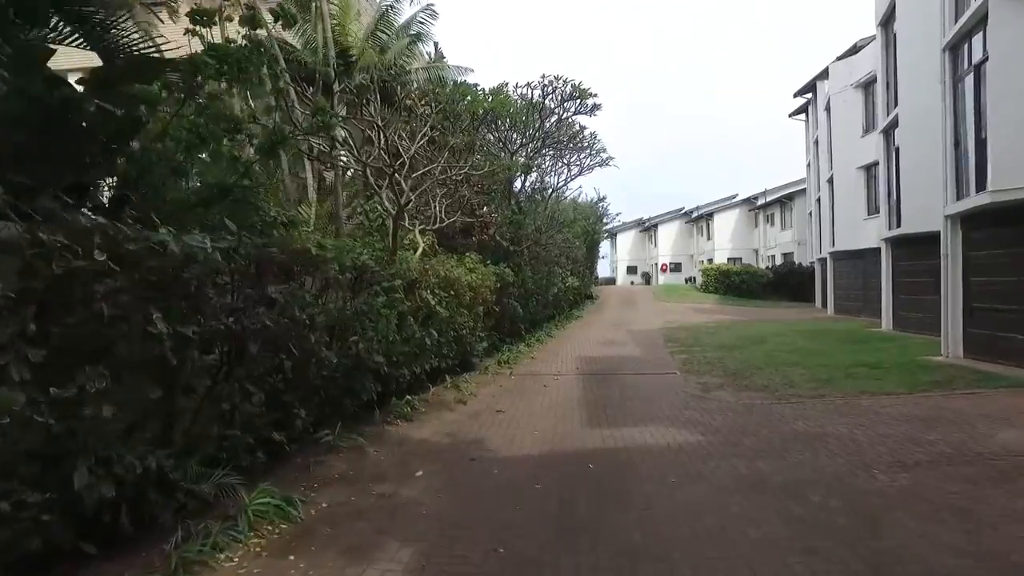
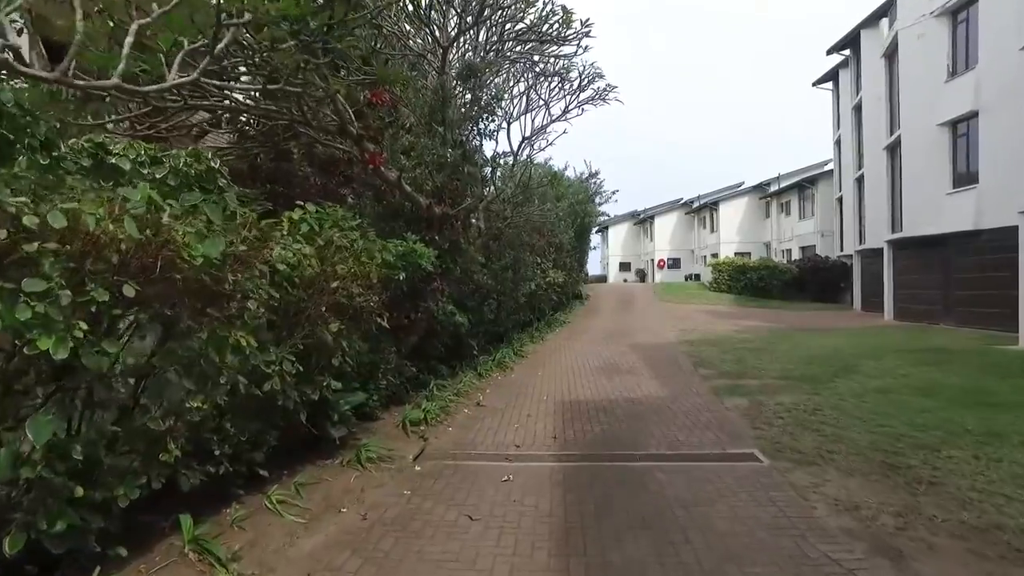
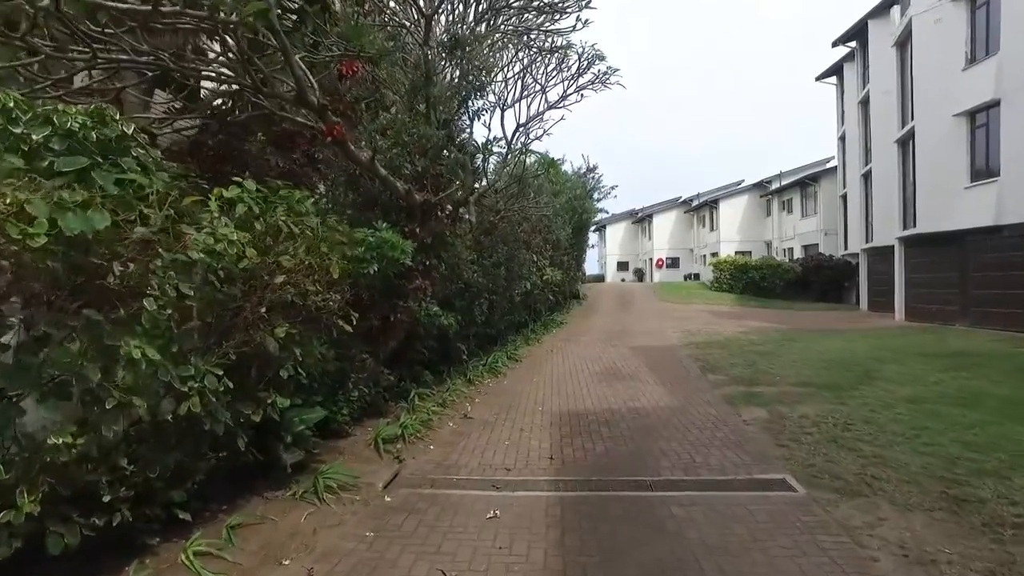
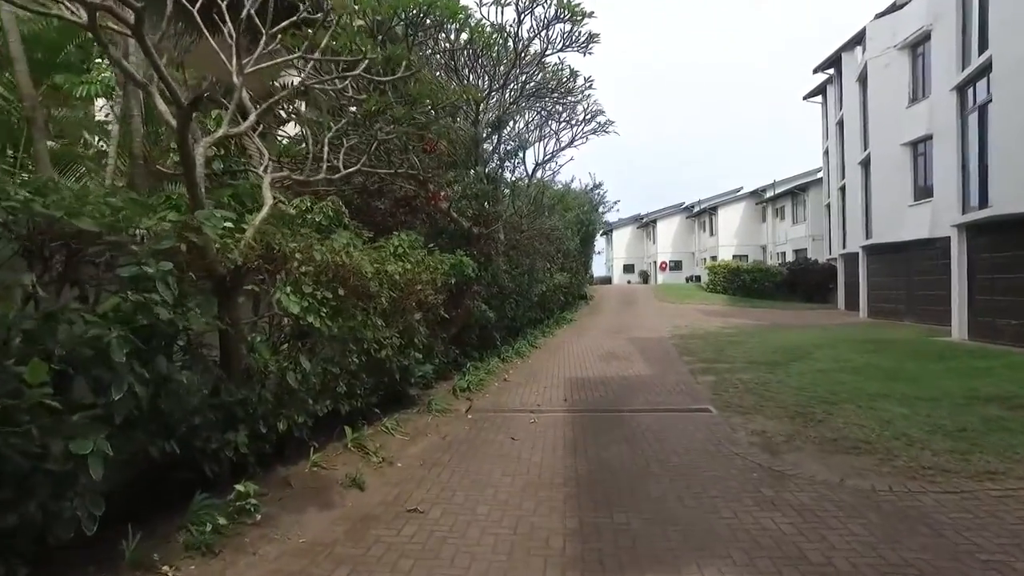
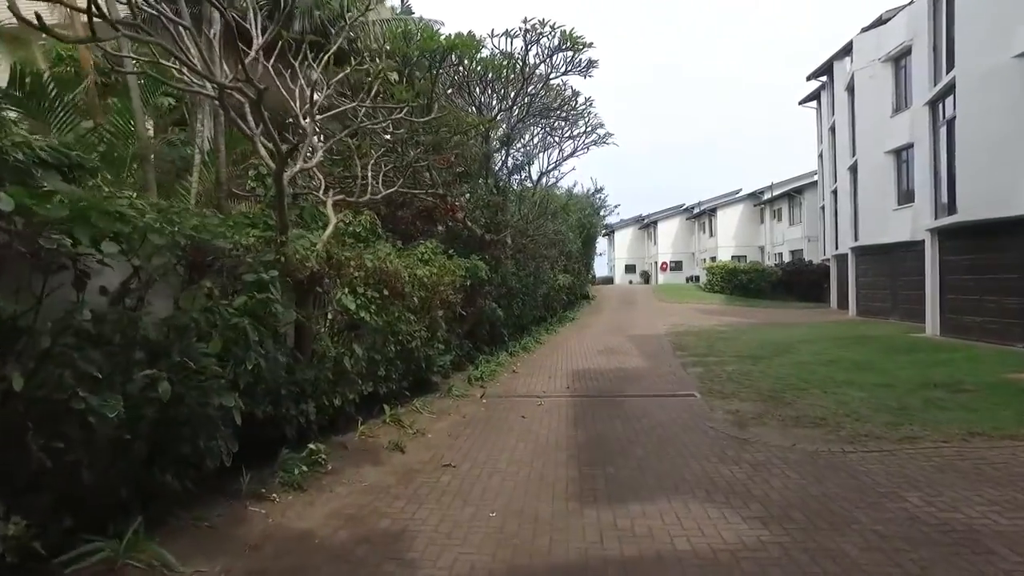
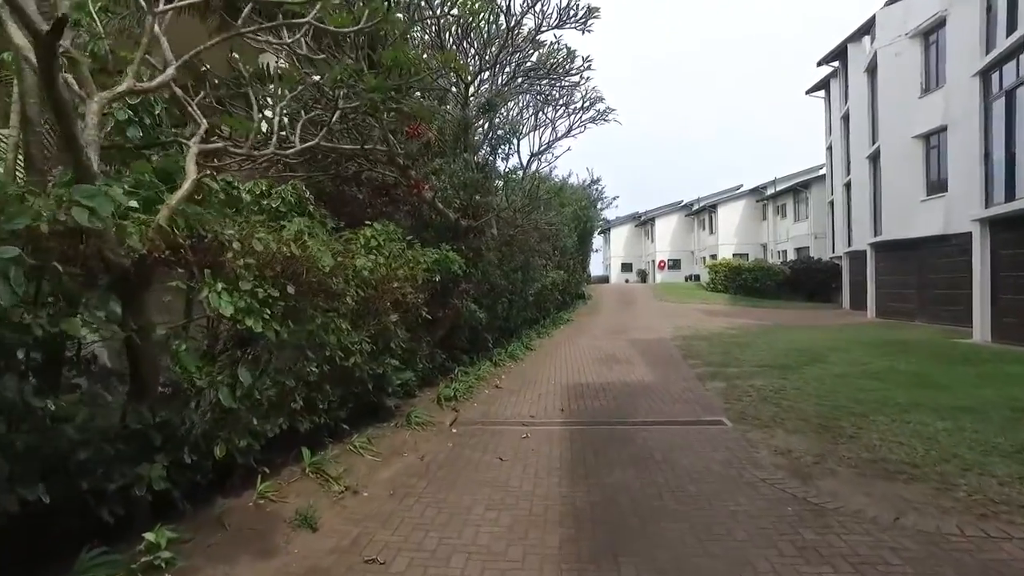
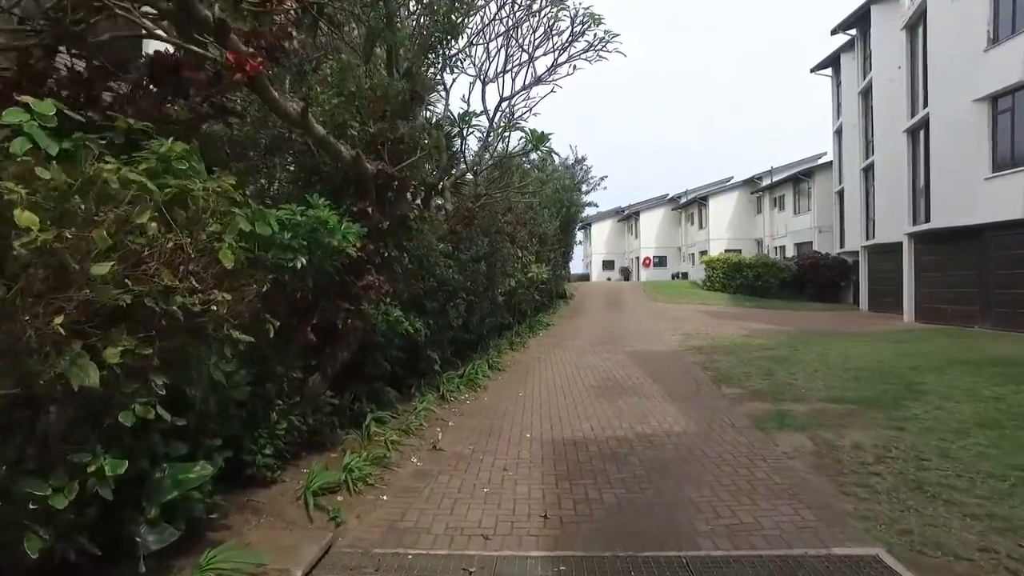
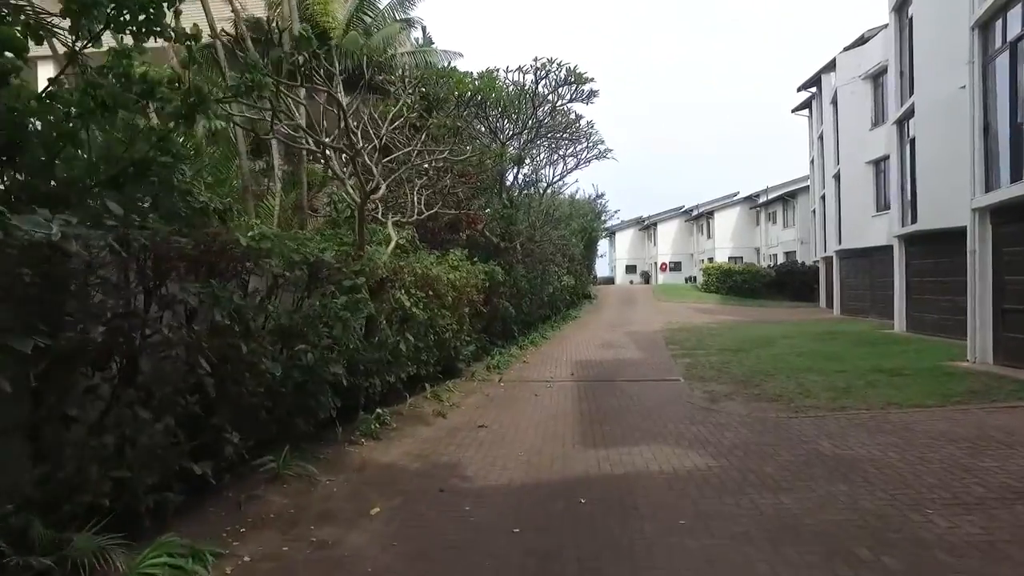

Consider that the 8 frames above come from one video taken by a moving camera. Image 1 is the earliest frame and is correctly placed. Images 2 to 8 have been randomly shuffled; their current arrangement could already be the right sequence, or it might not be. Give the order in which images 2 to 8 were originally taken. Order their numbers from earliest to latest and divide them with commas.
8, 5, 4, 6, 2, 3, 7
